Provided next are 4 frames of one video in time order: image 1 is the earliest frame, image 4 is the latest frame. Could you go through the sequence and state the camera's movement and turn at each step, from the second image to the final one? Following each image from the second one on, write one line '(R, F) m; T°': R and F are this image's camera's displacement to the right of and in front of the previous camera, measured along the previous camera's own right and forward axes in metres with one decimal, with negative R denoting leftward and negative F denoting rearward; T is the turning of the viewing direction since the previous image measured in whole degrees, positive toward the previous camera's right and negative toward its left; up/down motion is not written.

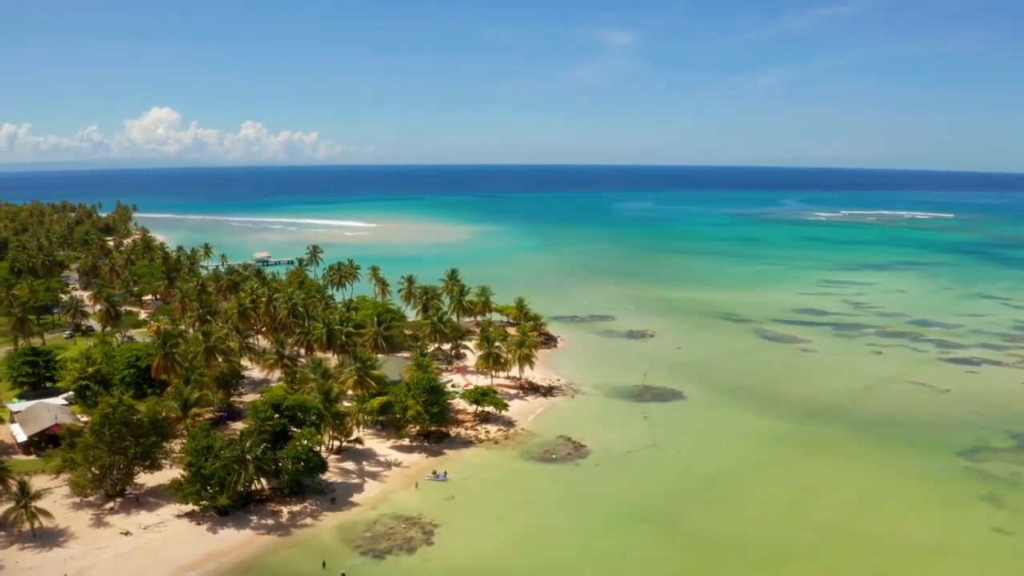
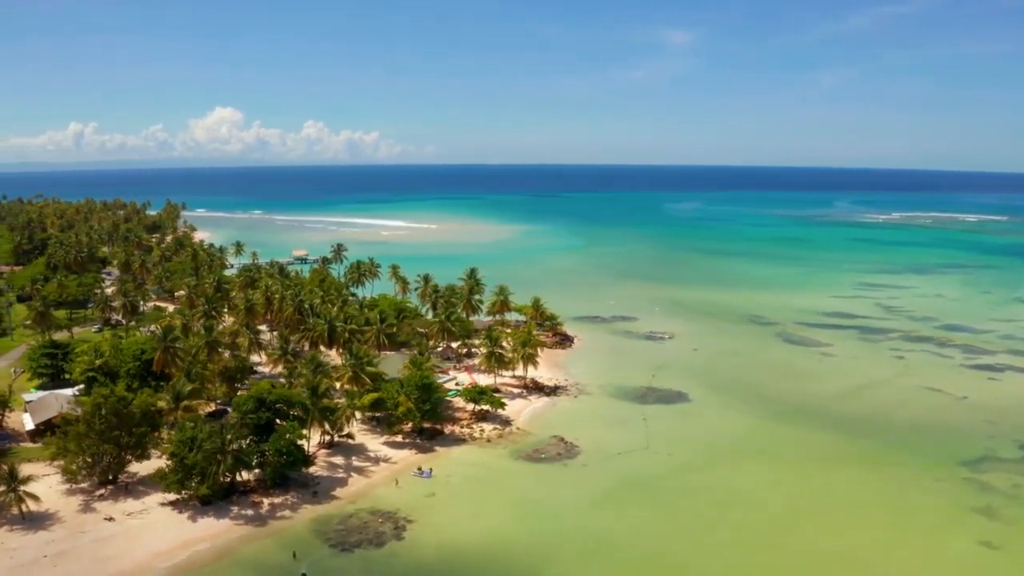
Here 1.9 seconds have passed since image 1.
(+2.6, 0.0) m; -3°
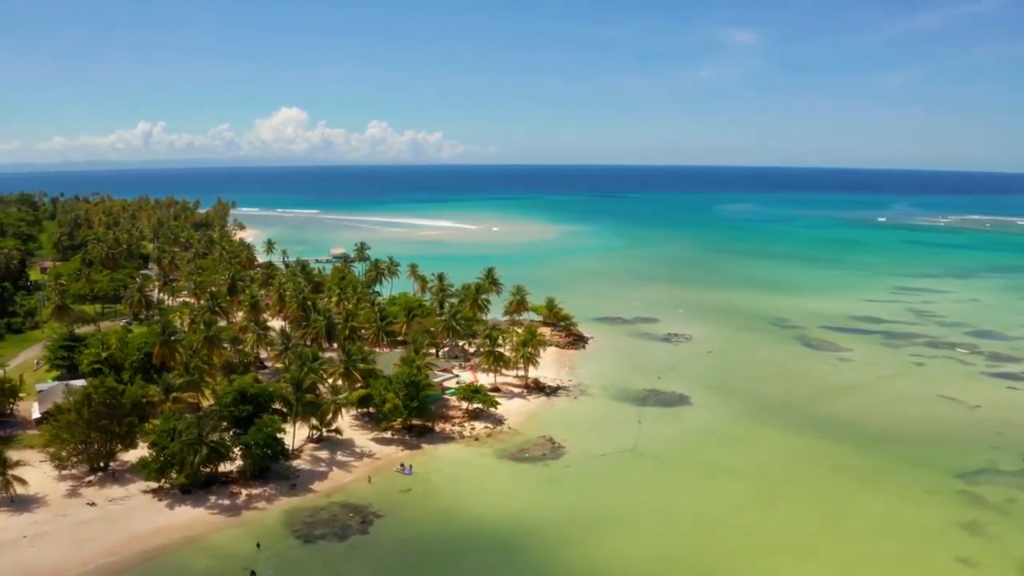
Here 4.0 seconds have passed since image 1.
(+3.0, -0.1) m; -3°
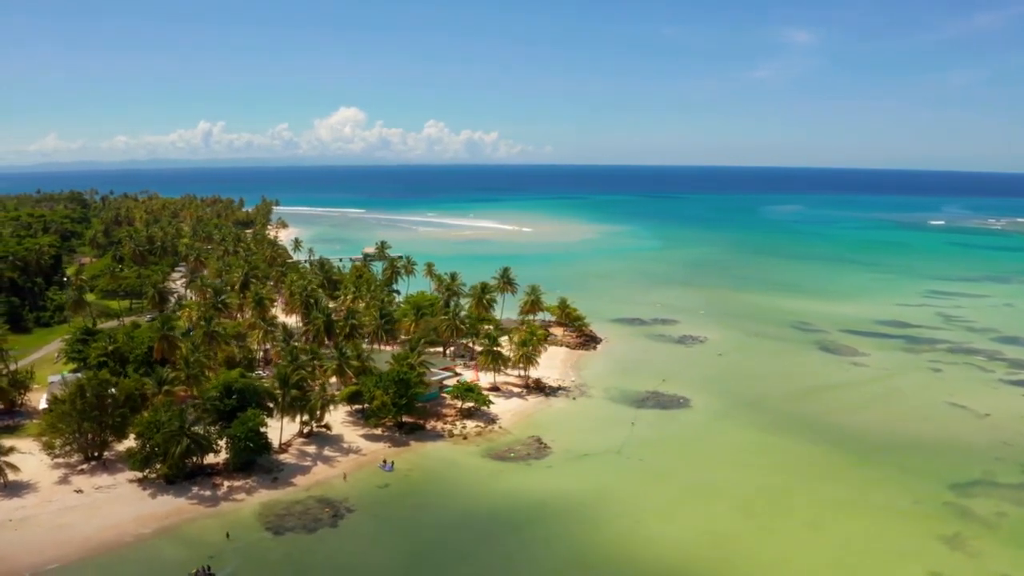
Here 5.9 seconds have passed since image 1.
(+2.7, -0.1) m; -3°
